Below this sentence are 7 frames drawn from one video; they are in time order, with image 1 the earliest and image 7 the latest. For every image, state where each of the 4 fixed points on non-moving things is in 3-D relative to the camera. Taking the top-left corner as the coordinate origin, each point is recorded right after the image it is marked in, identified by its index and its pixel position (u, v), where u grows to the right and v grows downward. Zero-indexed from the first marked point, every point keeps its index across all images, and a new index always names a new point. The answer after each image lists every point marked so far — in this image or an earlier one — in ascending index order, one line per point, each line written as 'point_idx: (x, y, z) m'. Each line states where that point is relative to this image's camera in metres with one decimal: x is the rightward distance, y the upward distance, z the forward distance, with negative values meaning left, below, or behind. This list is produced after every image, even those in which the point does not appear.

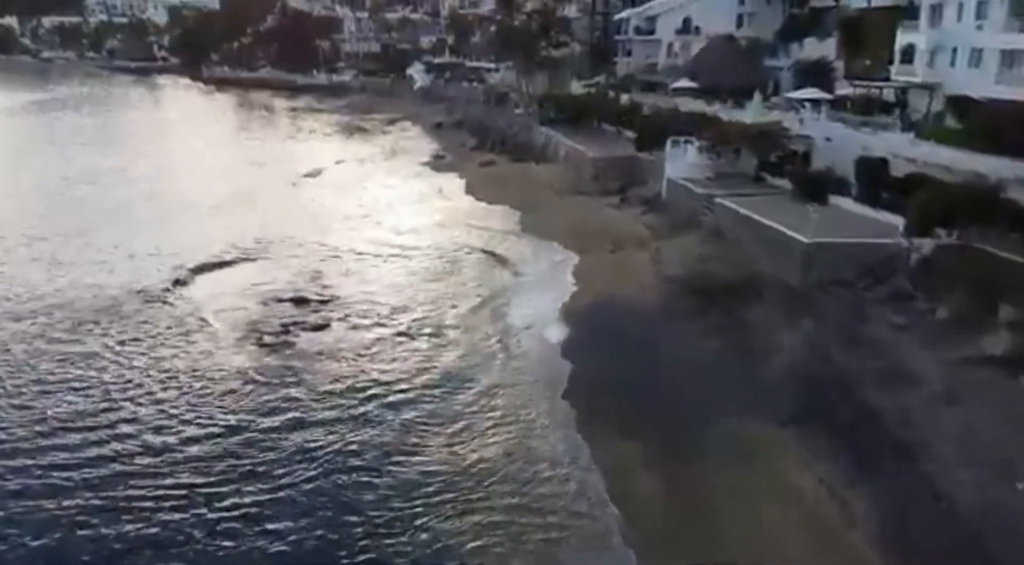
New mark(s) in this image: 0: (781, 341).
0: (+5.4, -1.2, +18.0) m
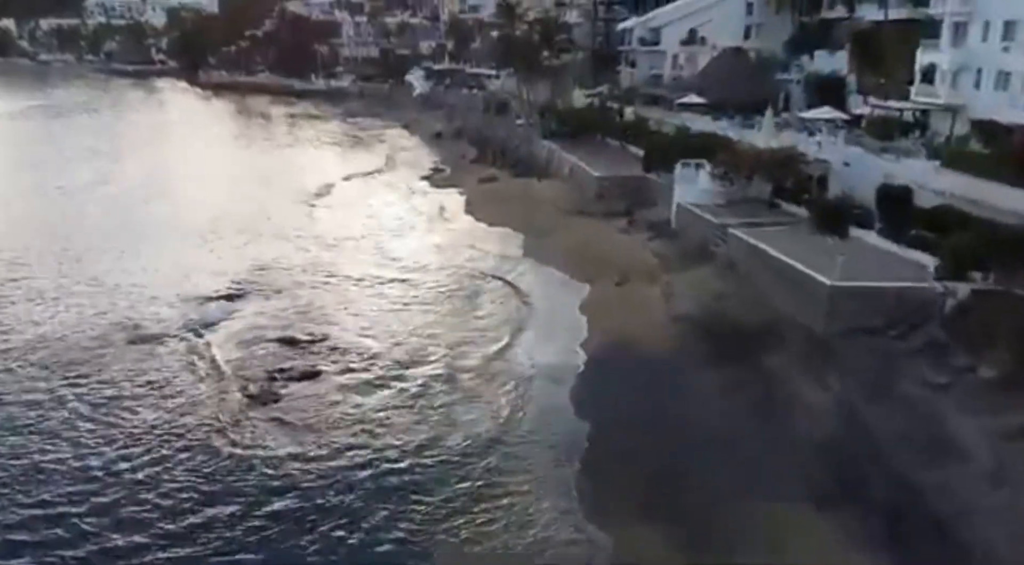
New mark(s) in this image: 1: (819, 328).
0: (+5.5, -2.1, +16.6) m
1: (+6.6, -1.0, +19.4) m
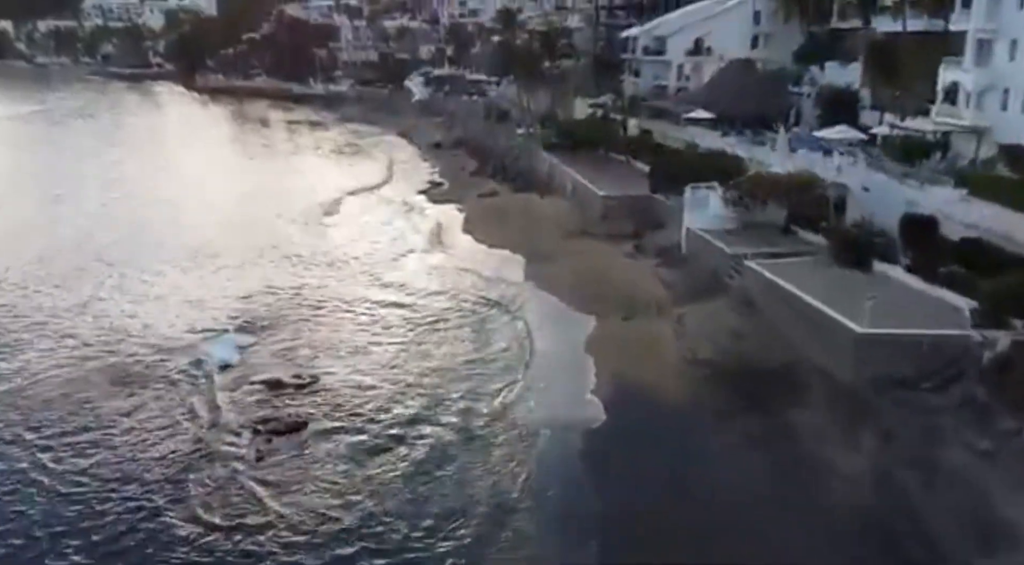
0: (+5.6, -3.0, +15.2) m
1: (+6.6, -1.9, +18.0) m
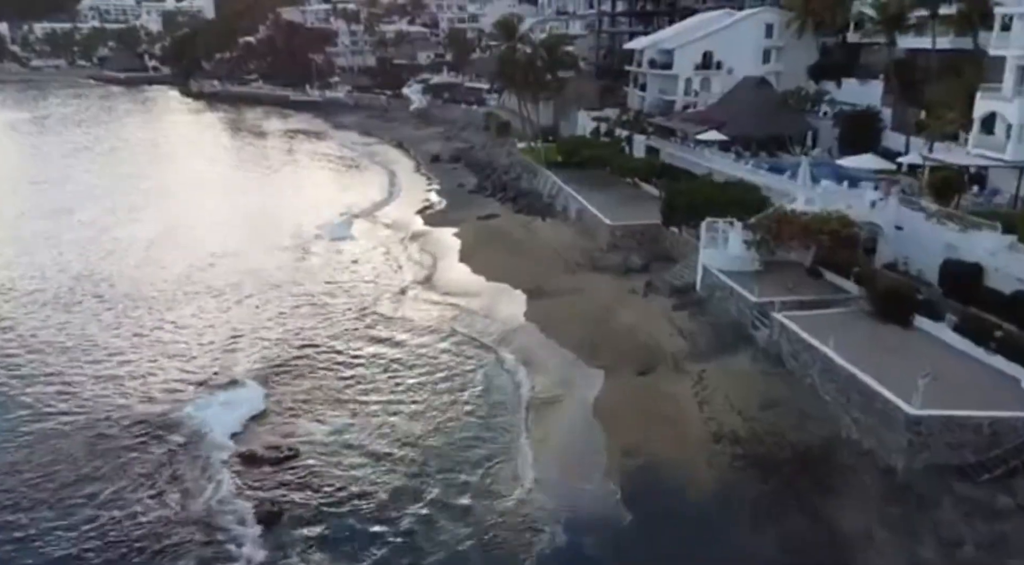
0: (+5.6, -4.3, +13.1) m
1: (+6.7, -3.2, +15.8) m
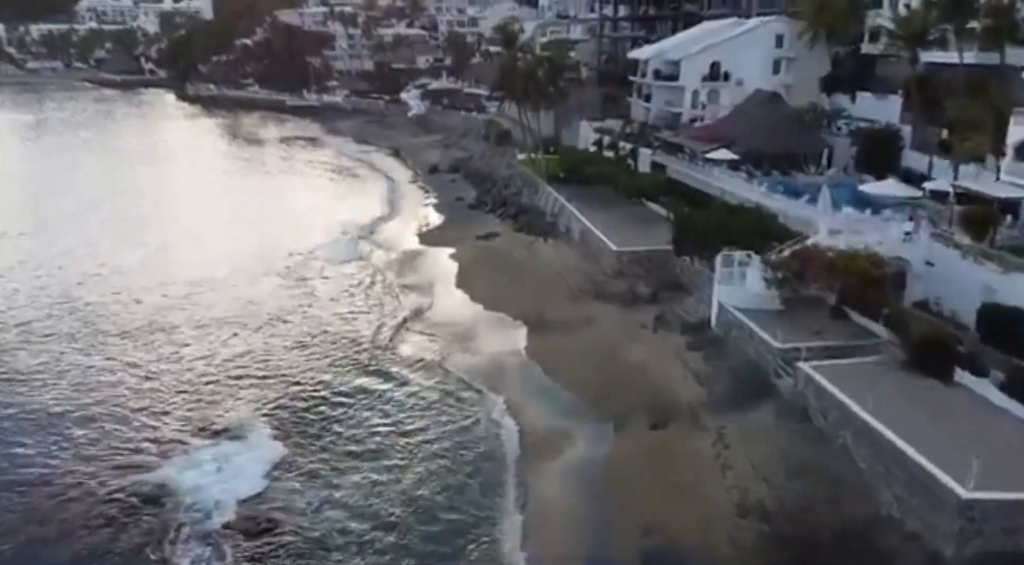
0: (+5.7, -5.4, +11.4) m
1: (+6.8, -4.2, +14.1) m
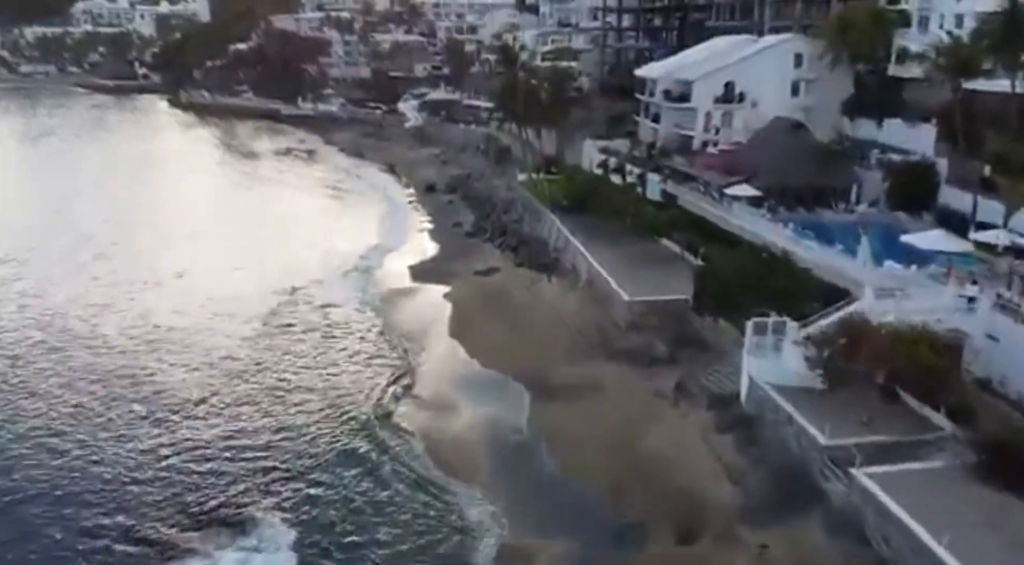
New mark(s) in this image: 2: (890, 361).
0: (+5.8, -7.1, +8.4) m
1: (+6.9, -5.9, +11.2) m
2: (+8.2, -1.7, +19.5) m
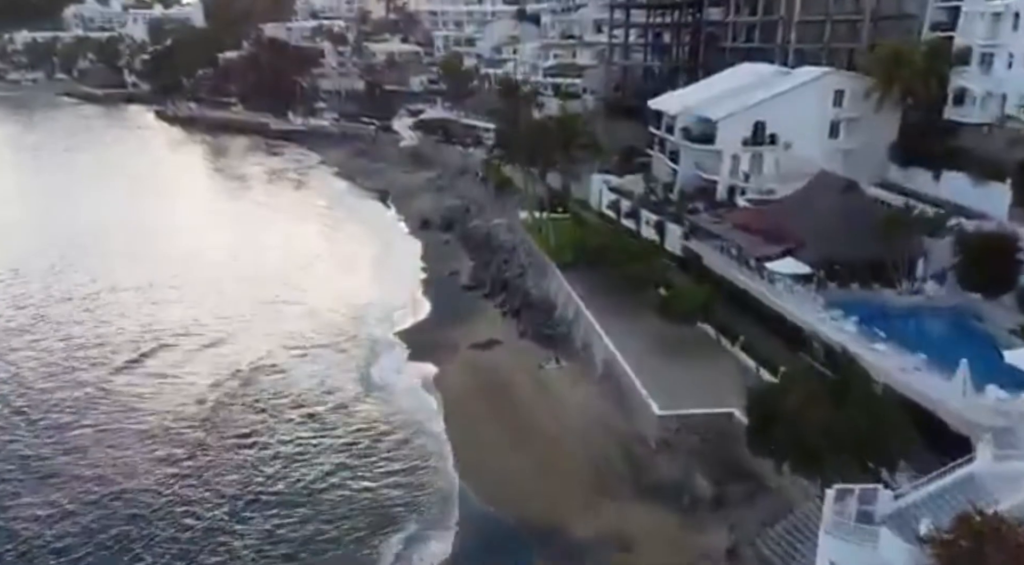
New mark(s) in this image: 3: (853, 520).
0: (+6.0, -10.0, +3.4) m
1: (+7.1, -8.9, +6.1) m
2: (+8.3, -4.6, +14.5) m
3: (+6.3, -4.0, +16.6) m
